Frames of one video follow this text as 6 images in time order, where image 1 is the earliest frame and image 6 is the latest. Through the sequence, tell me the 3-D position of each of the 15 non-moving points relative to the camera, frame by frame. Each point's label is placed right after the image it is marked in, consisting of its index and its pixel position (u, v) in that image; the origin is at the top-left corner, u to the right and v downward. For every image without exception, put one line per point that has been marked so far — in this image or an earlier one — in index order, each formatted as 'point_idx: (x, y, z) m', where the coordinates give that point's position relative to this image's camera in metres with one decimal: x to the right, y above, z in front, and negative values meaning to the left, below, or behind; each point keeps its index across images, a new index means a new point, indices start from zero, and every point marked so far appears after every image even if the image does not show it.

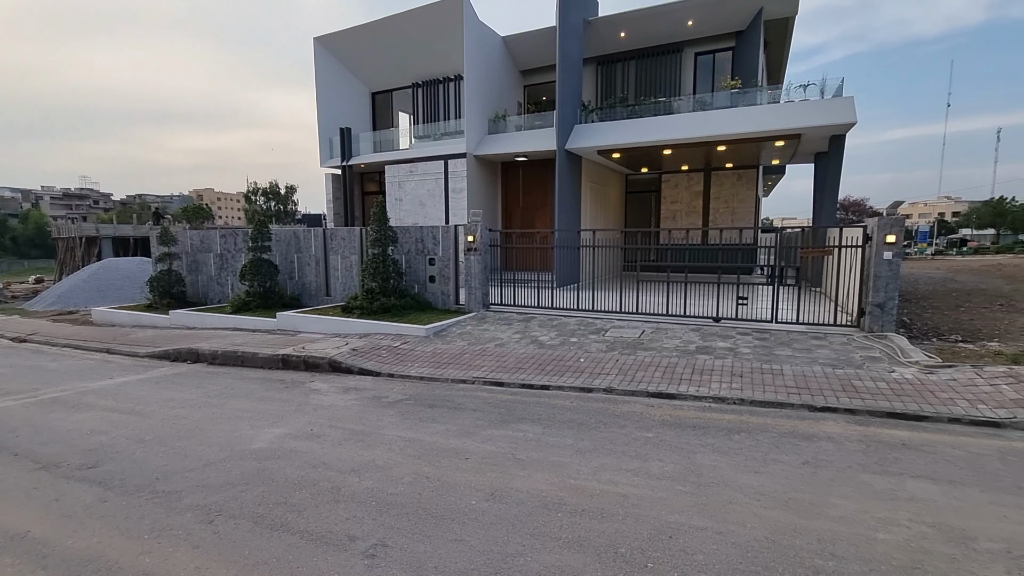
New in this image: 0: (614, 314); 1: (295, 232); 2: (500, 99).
0: (+1.9, -0.5, +9.9) m
1: (-5.4, +1.4, +13.1) m
2: (-0.4, +6.1, +16.9) m
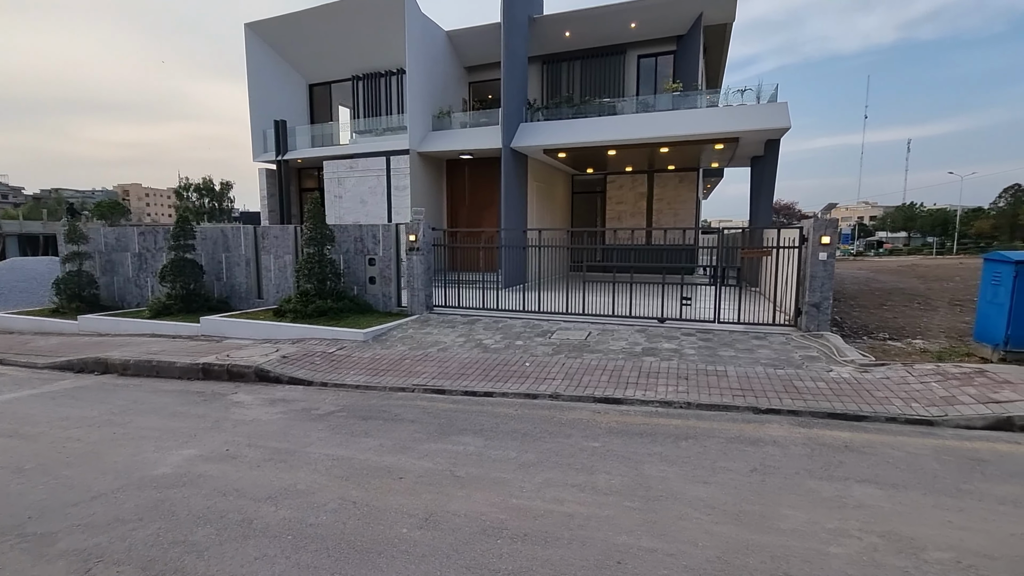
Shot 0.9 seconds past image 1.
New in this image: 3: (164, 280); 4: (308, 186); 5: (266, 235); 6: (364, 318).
0: (+0.9, -0.5, +9.7) m
1: (-6.7, +1.4, +12.2) m
2: (-2.1, +6.1, +16.5) m
3: (-7.9, +0.2, +11.7) m
4: (-7.3, +3.7, +18.7) m
5: (-5.6, +1.2, +11.8) m
6: (-2.8, -0.6, +10.0) m
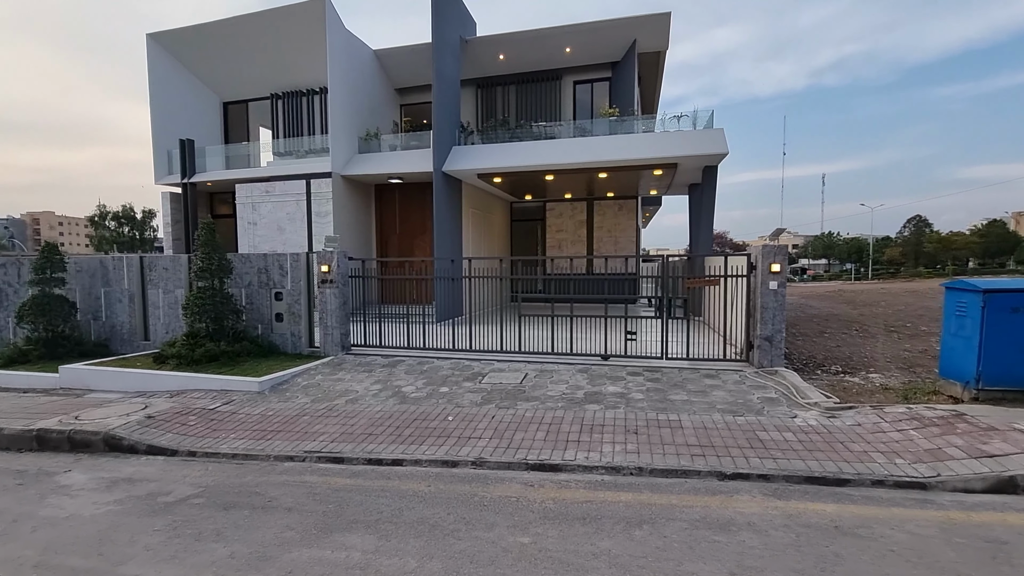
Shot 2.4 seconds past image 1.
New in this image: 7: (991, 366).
0: (-0.3, -1.1, +8.6) m
1: (-8.2, +0.6, +10.4) m
2: (-4.1, +5.1, +15.4) m
3: (-9.2, -0.6, +9.8) m
4: (-9.4, +2.5, +17.0) m
5: (-7.0, +0.4, +10.2) m
6: (-4.0, -1.2, +8.5) m
7: (+4.8, -0.8, +5.2) m
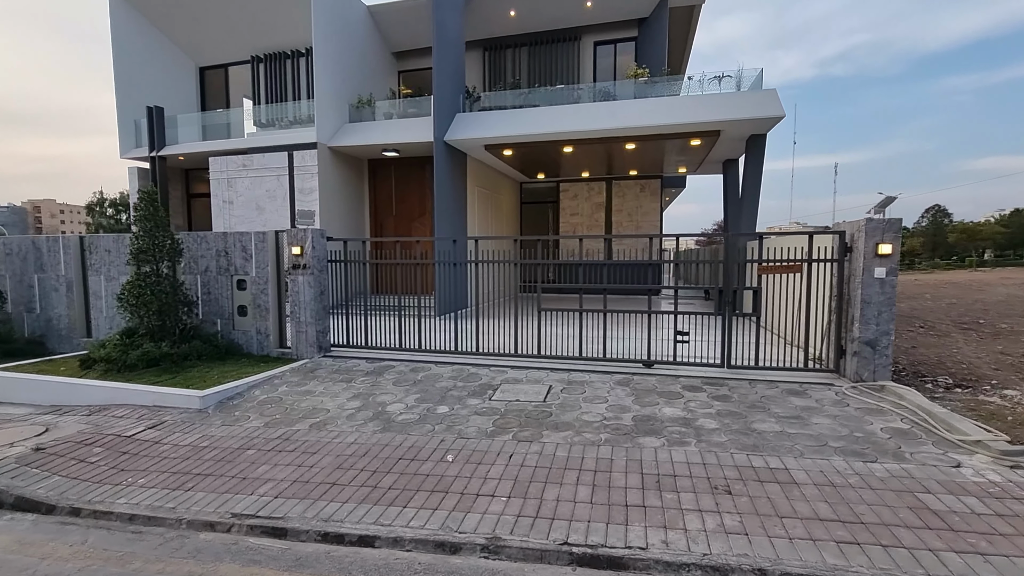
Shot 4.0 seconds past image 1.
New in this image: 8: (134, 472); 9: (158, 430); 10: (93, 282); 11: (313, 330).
0: (-0.1, -0.9, +6.9) m
1: (-7.9, +0.8, +8.7) m
2: (-3.8, +5.4, +13.6) m
3: (-9.0, -0.4, +8.1) m
4: (-9.1, +2.8, +15.2) m
5: (-6.7, +0.7, +8.4) m
6: (-3.8, -1.0, +6.8) m
7: (+5.0, -0.7, +3.4) m
8: (-3.1, -1.5, +4.3) m
9: (-3.5, -1.4, +5.1) m
10: (-6.8, +0.1, +8.5) m
11: (-2.8, -0.6, +7.4) m
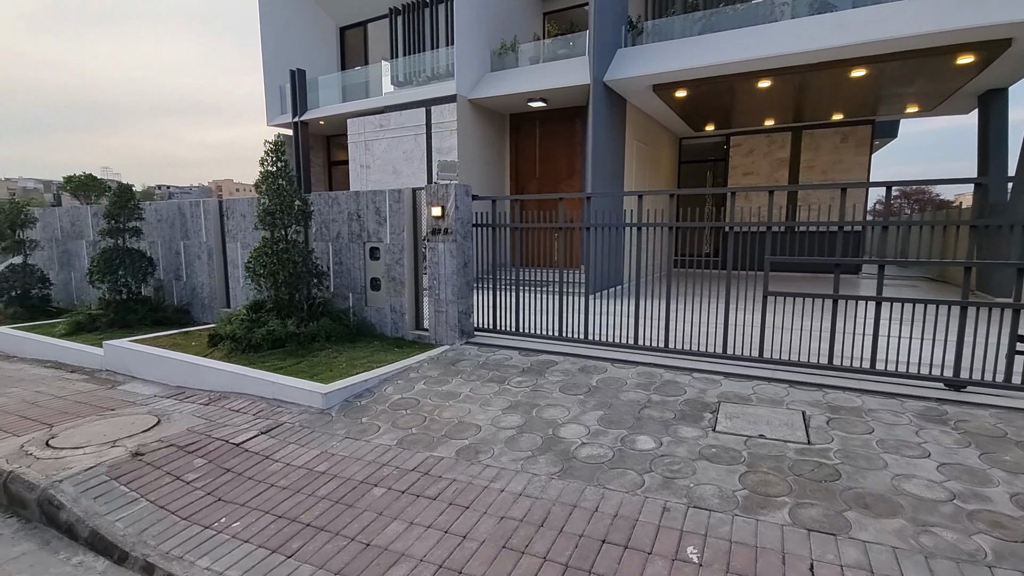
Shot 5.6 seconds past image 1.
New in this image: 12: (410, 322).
0: (+1.9, -0.7, +4.9) m
1: (-5.3, +1.3, +8.4) m
2: (-0.1, +6.0, +12.0) m
3: (-6.5, +0.1, +8.1) m
4: (-4.9, +3.7, +14.9) m
5: (-4.2, +1.2, +7.9) m
6: (-1.8, -0.7, +5.7) m
7: (+6.0, -0.8, +0.4) m
8: (-1.7, -1.3, +3.2) m
9: (-1.8, -1.1, +4.0) m
10: (-4.3, +0.6, +7.9) m
11: (-0.7, -0.2, +6.0) m
12: (-1.2, -0.4, +6.4) m
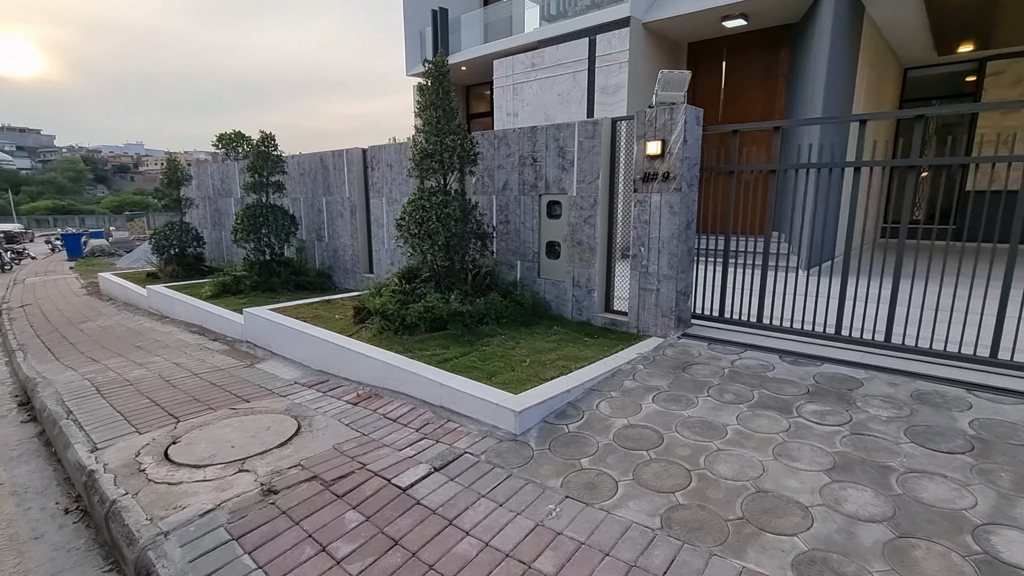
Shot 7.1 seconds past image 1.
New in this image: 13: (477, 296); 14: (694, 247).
0: (+3.5, -0.6, +2.7) m
1: (-2.7, +1.9, +7.4) m
2: (+3.2, +6.6, +9.6) m
3: (-3.9, +0.7, +7.5) m
4: (-0.9, +4.6, +13.6) m
5: (-1.7, +1.6, +6.7) m
6: (+0.1, -0.4, +4.2) m
7: (+6.6, -1.1, -2.6) m
8: (-0.3, -1.2, +1.8) m
9: (-0.3, -1.0, +2.6) m
10: (-1.8, +1.1, +6.9) m
11: (+1.3, 0.0, +4.3) m
12: (+0.8, -0.1, +4.8) m
13: (-0.3, -0.1, +4.9) m
14: (+1.5, +0.3, +4.5) m
